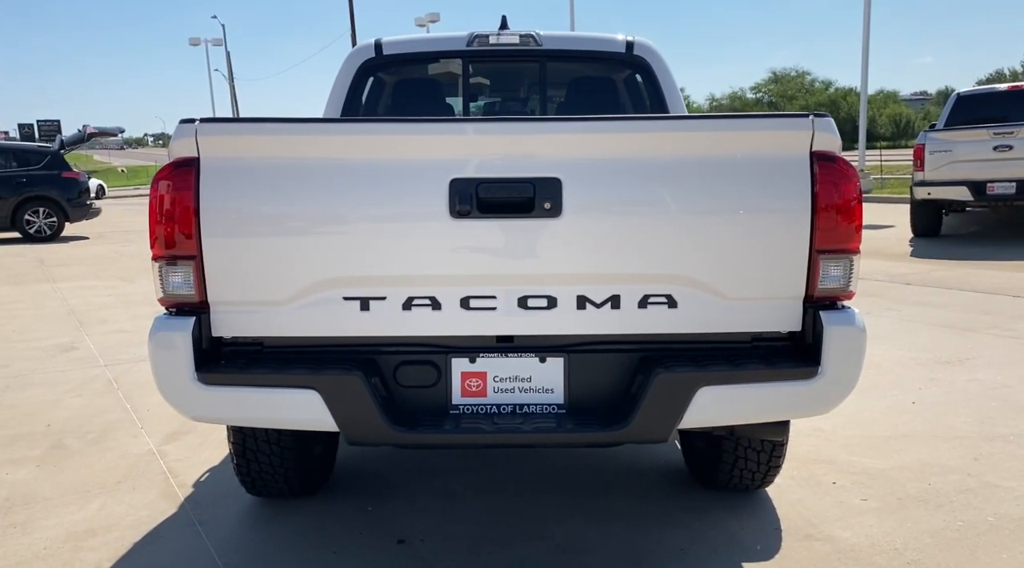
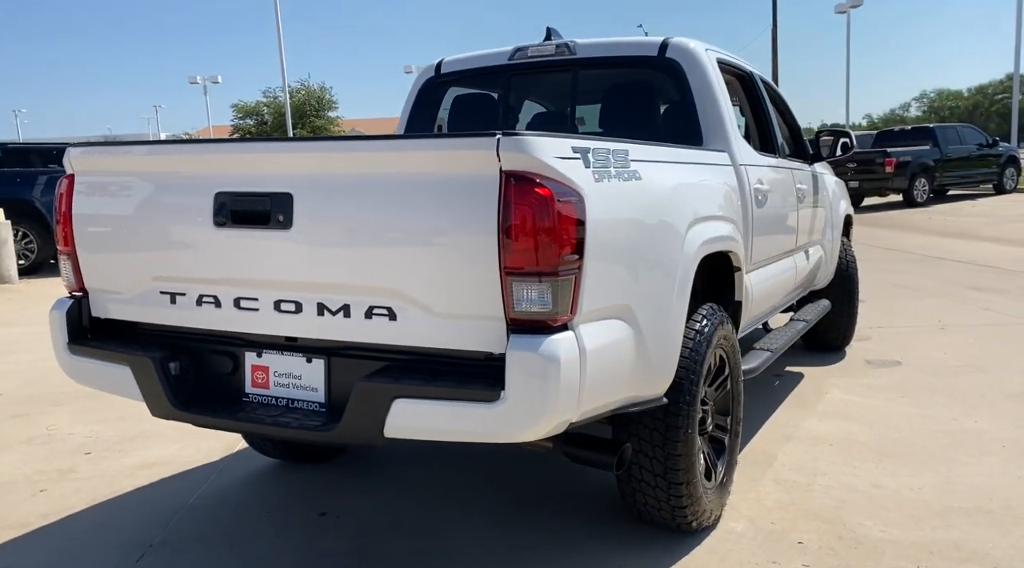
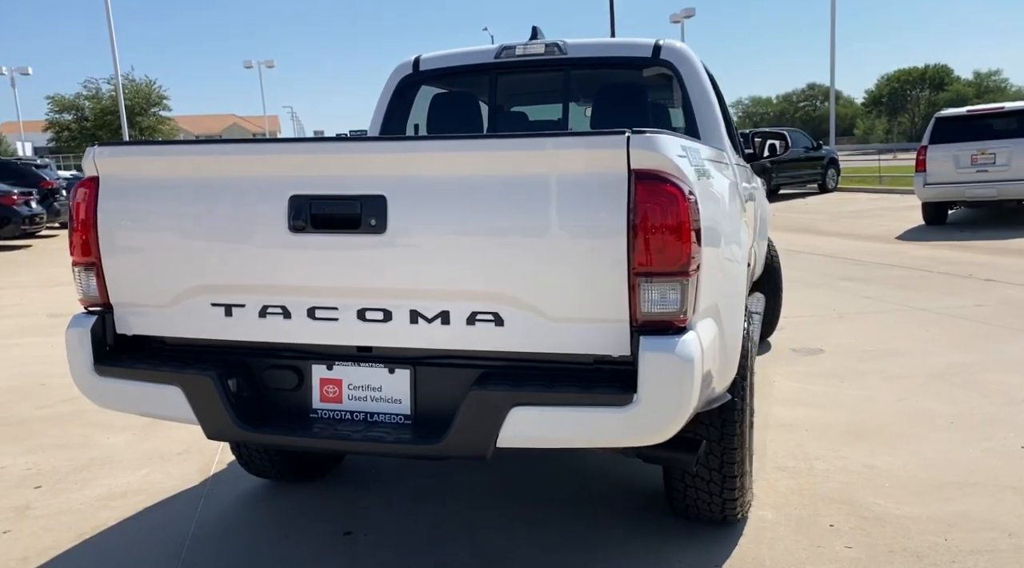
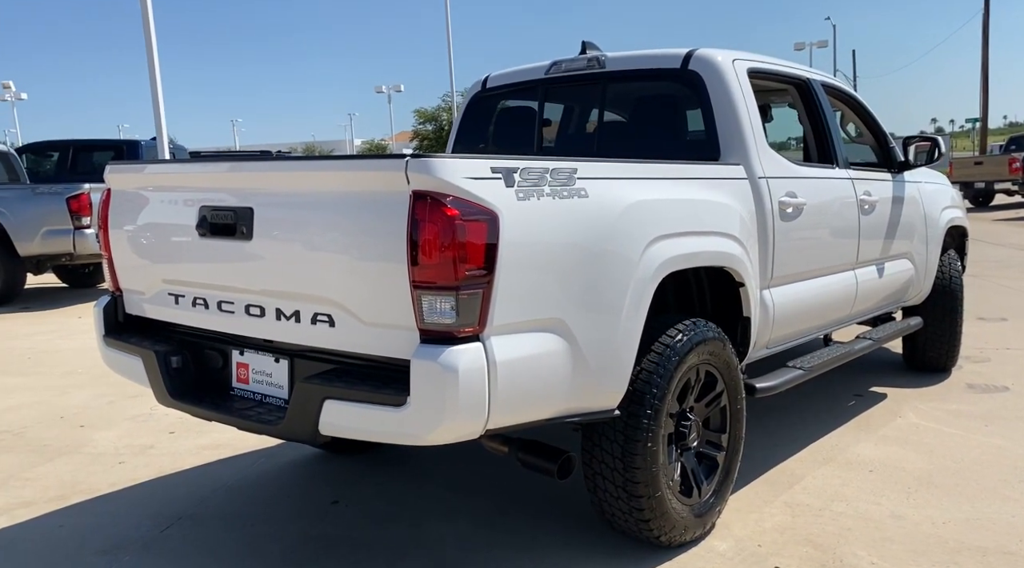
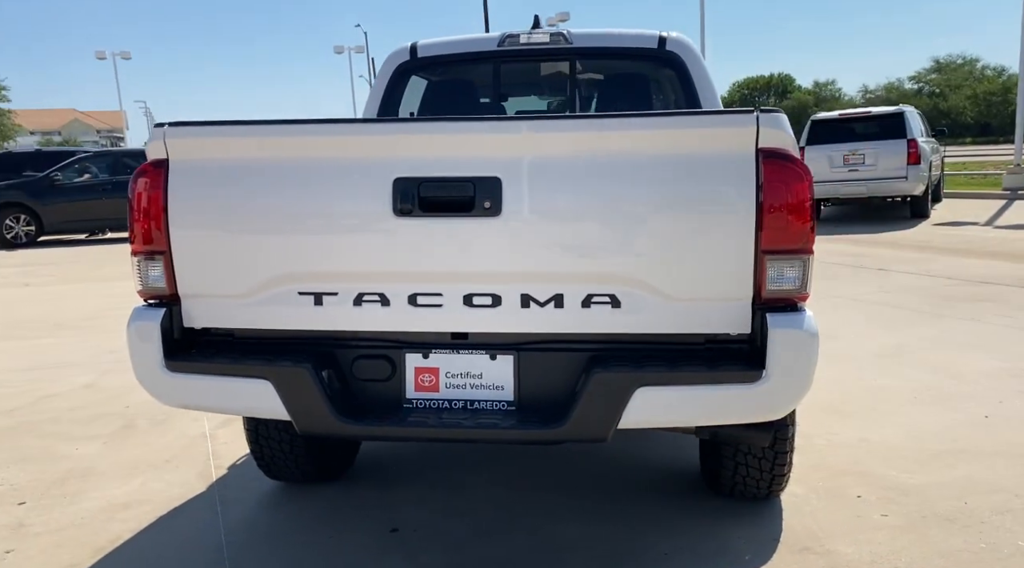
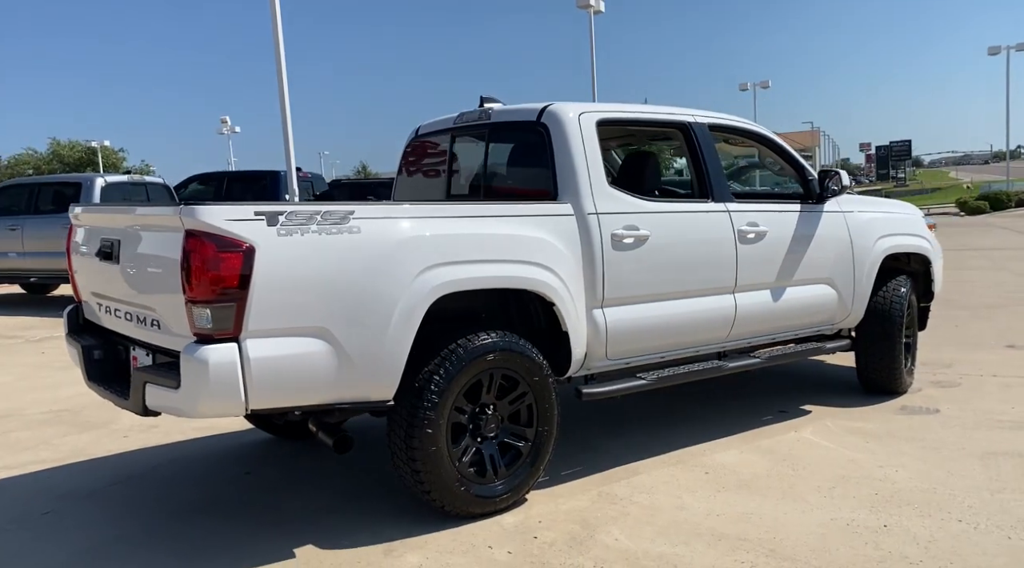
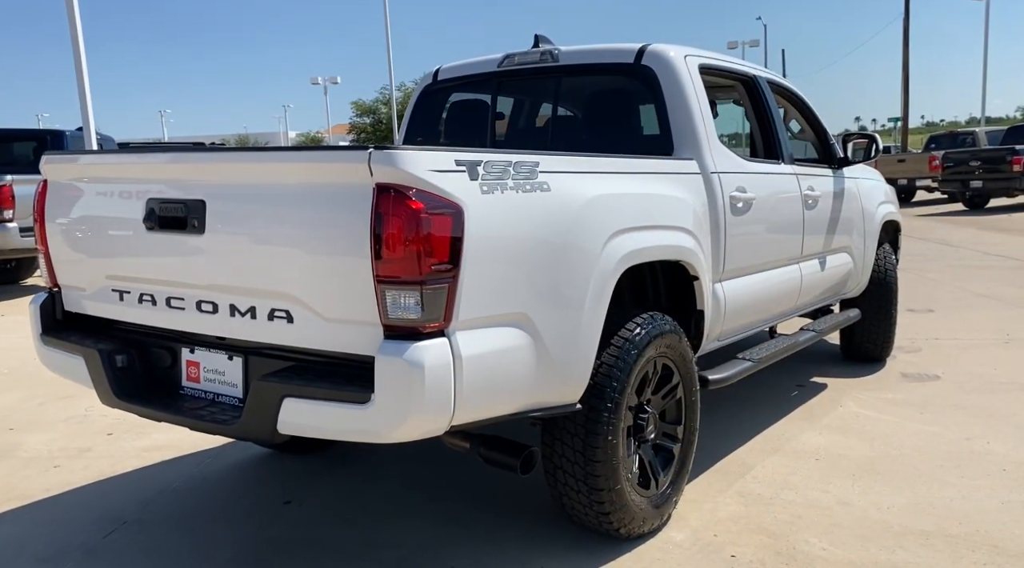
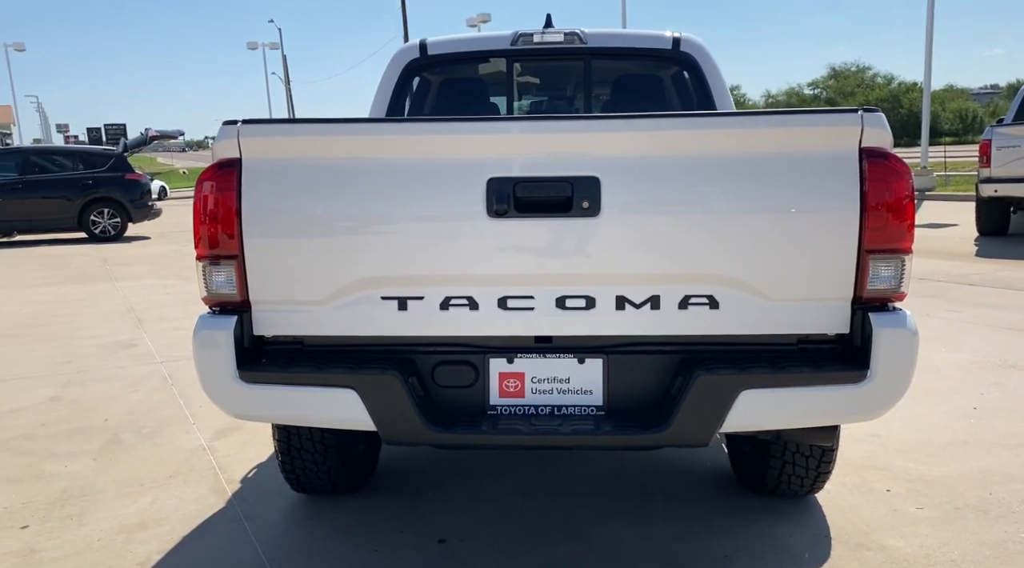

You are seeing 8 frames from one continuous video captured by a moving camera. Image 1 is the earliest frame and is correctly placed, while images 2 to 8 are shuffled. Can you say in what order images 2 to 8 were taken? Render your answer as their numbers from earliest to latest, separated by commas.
8, 5, 3, 2, 7, 4, 6
